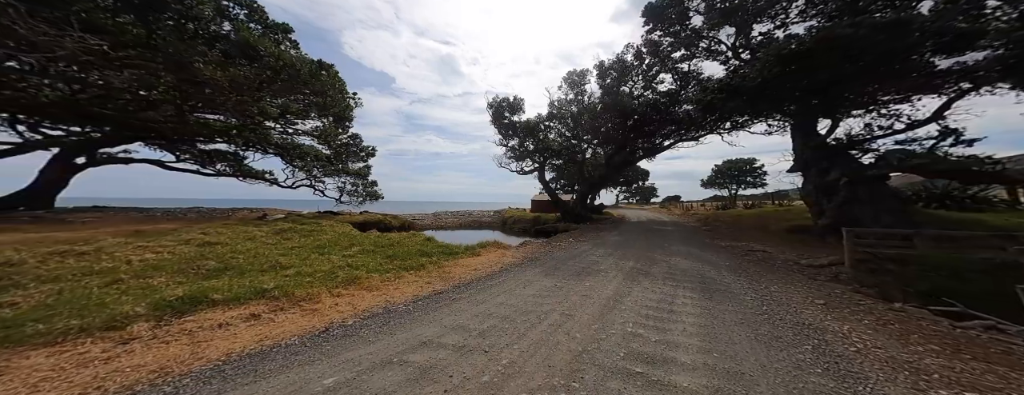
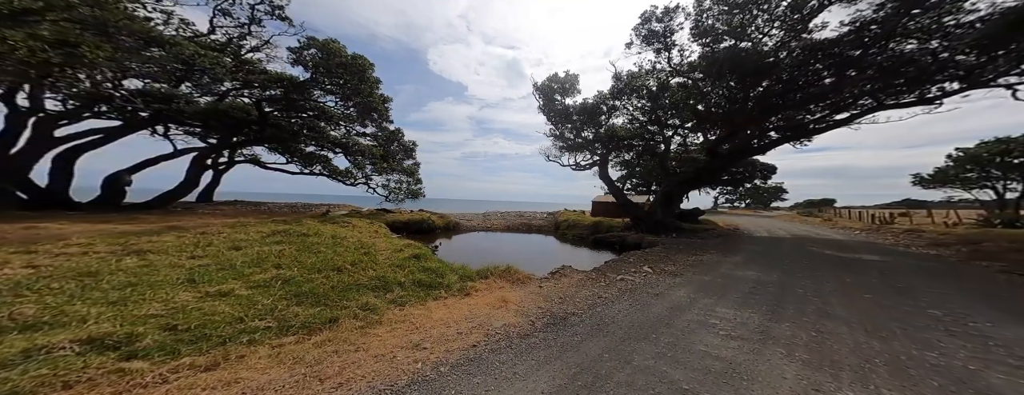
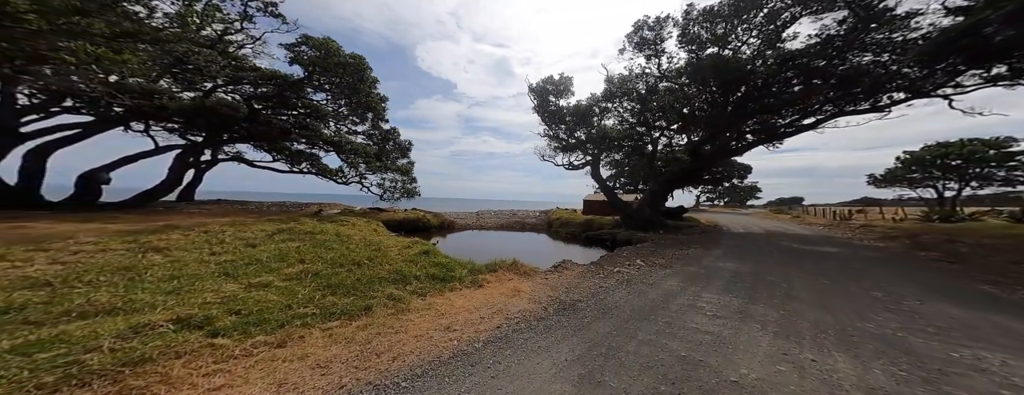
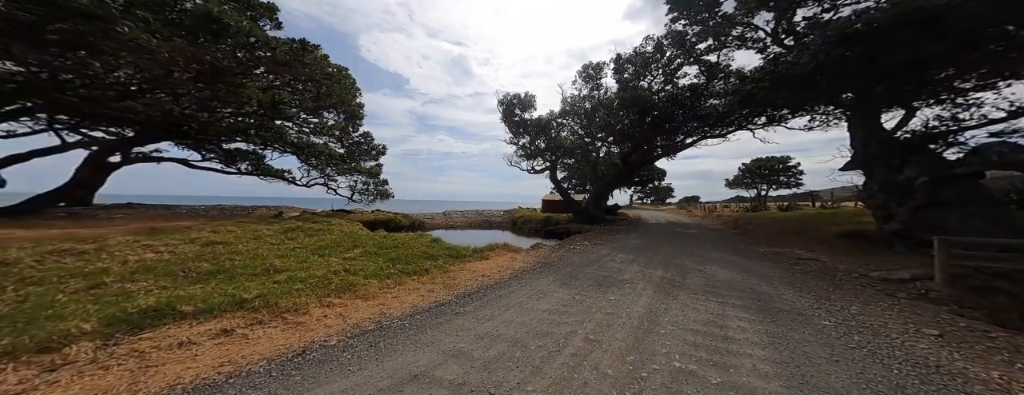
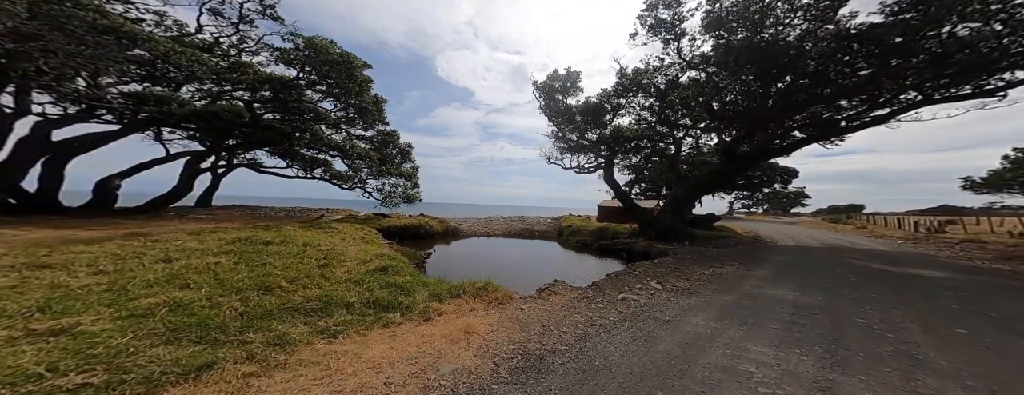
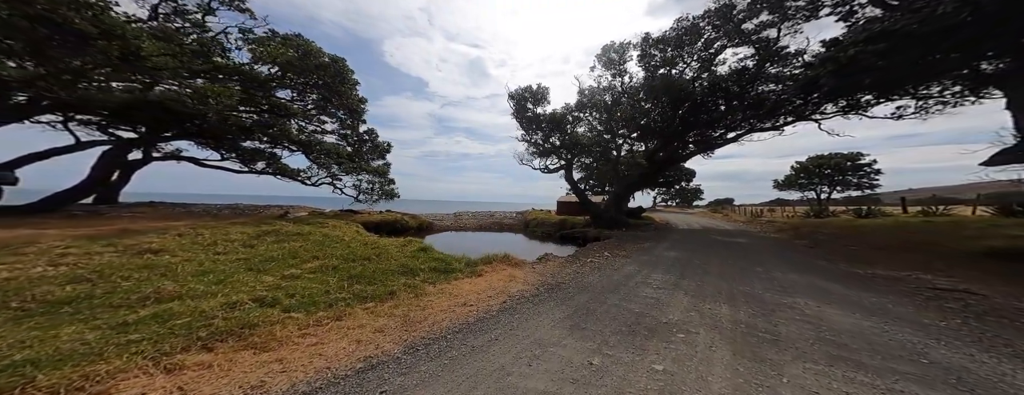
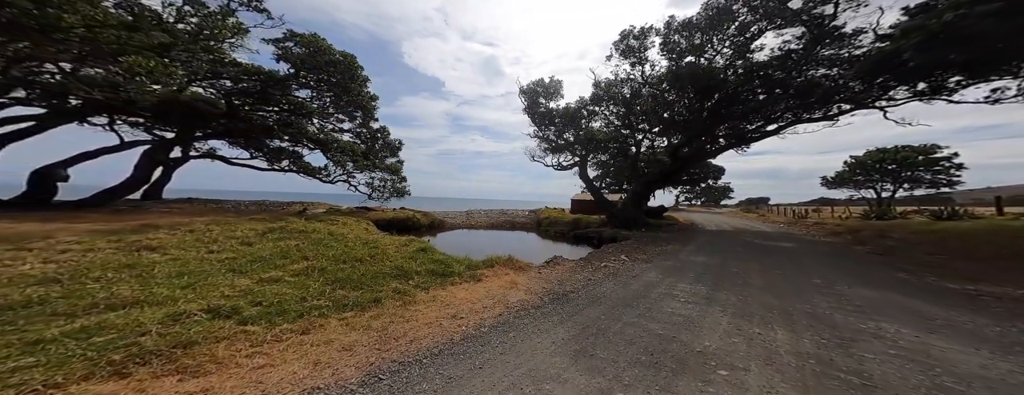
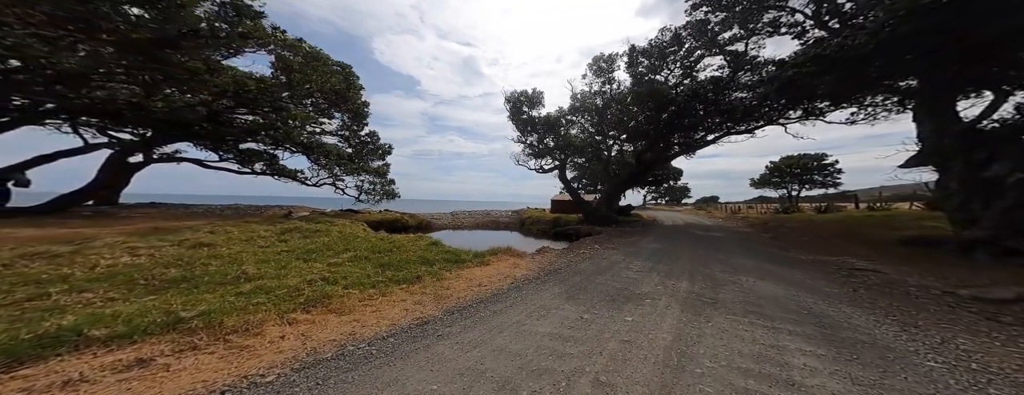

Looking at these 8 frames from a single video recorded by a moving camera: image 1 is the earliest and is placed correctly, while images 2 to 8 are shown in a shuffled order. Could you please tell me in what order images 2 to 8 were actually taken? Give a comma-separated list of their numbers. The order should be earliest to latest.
4, 8, 6, 7, 3, 2, 5
